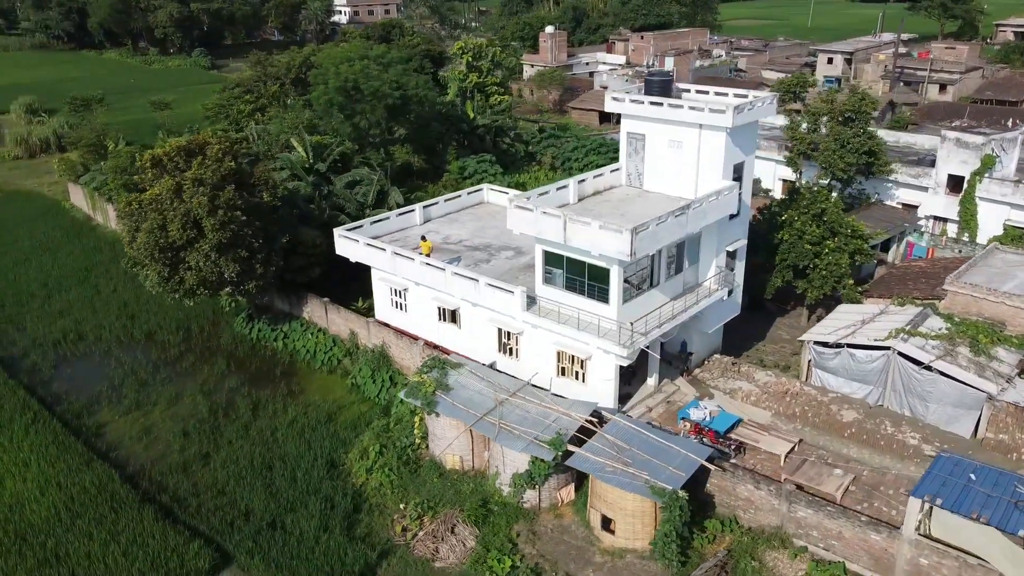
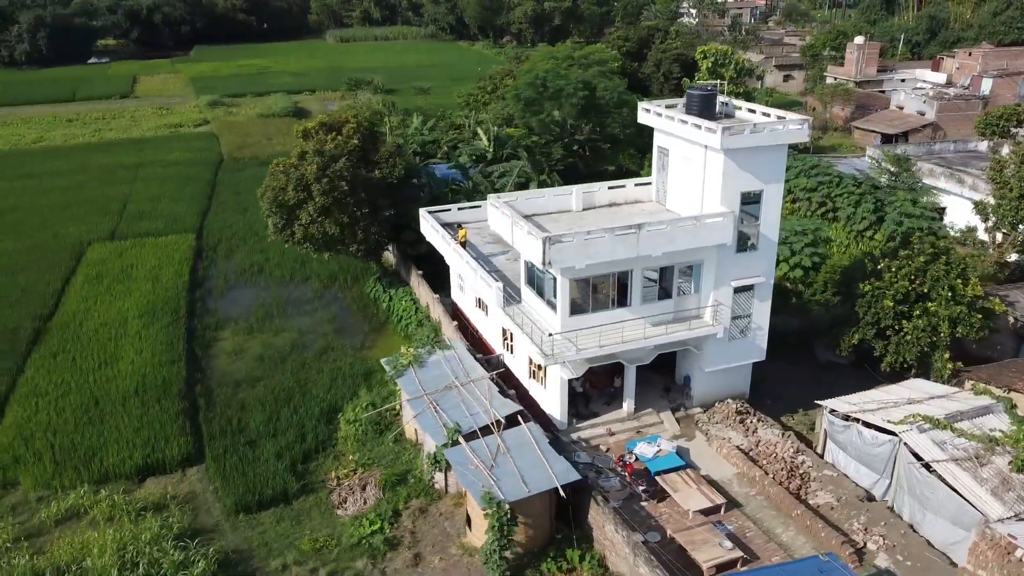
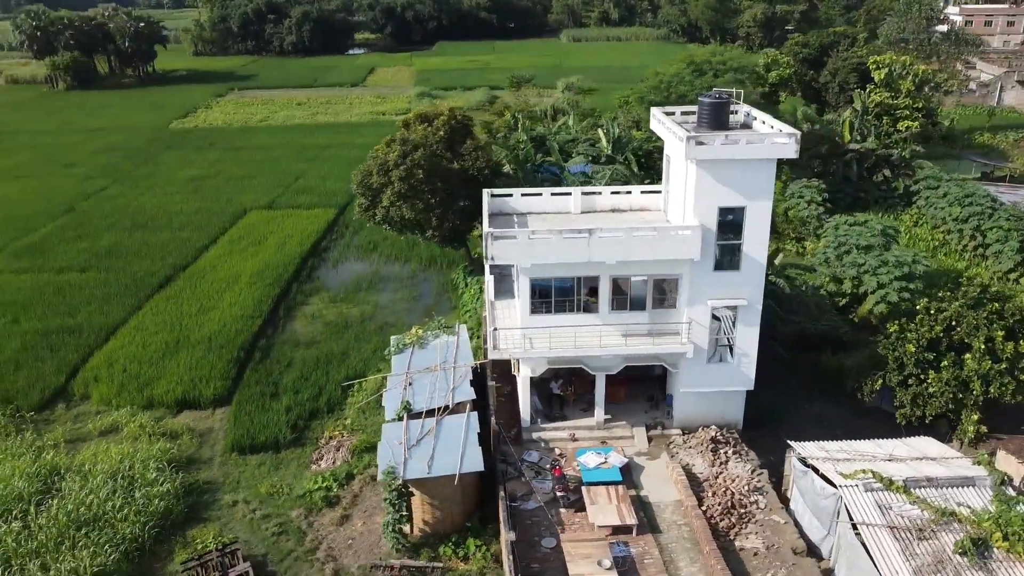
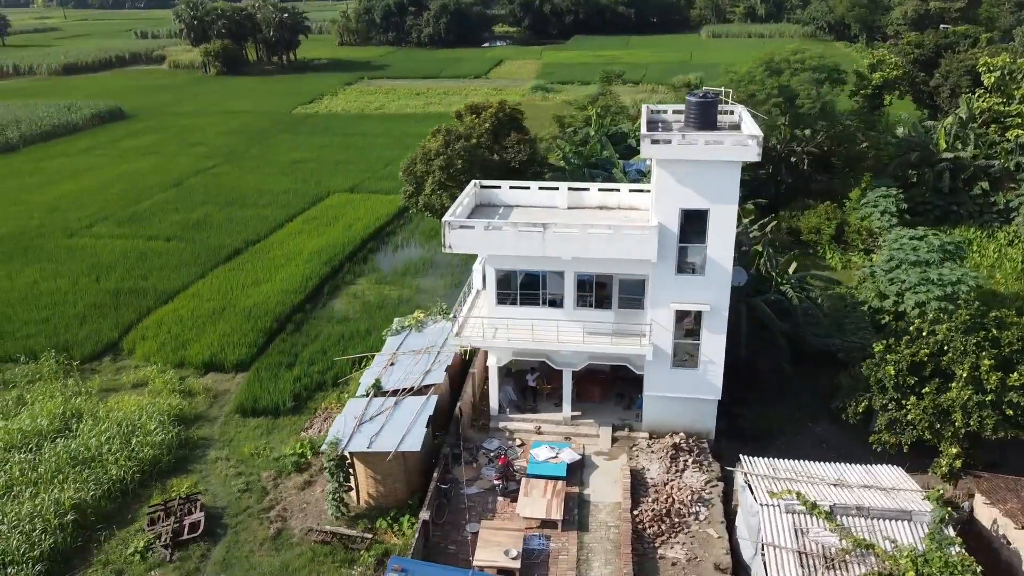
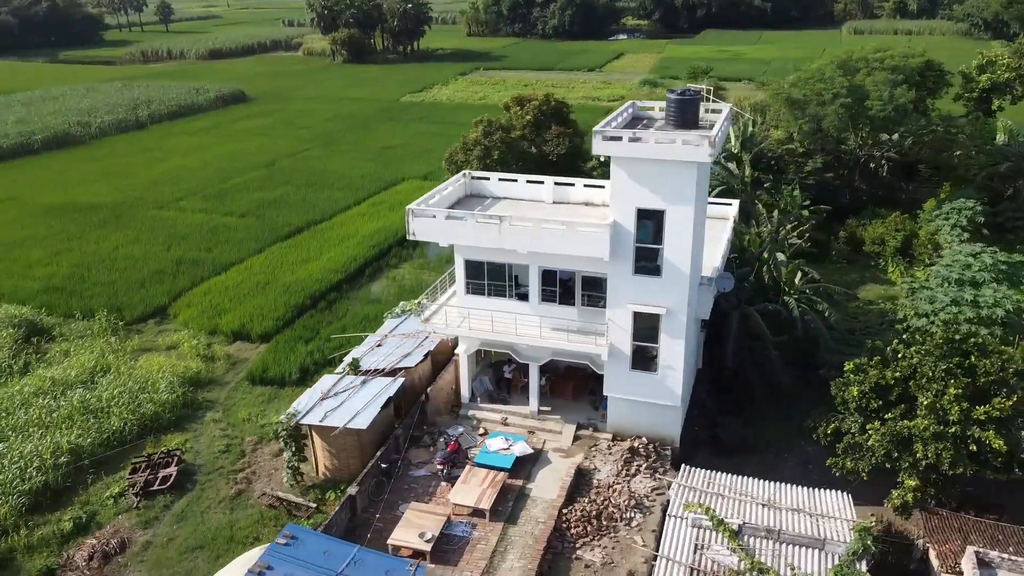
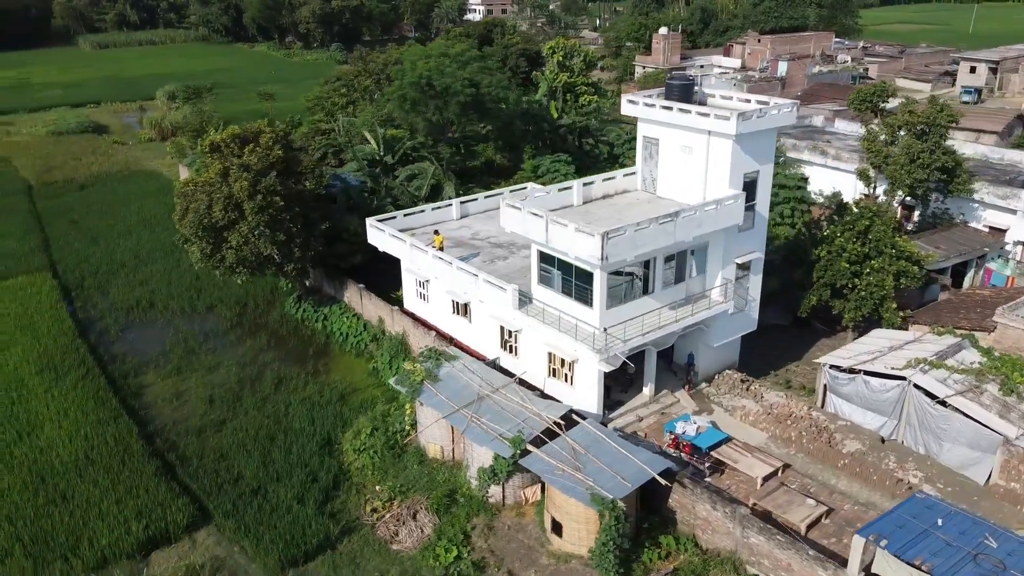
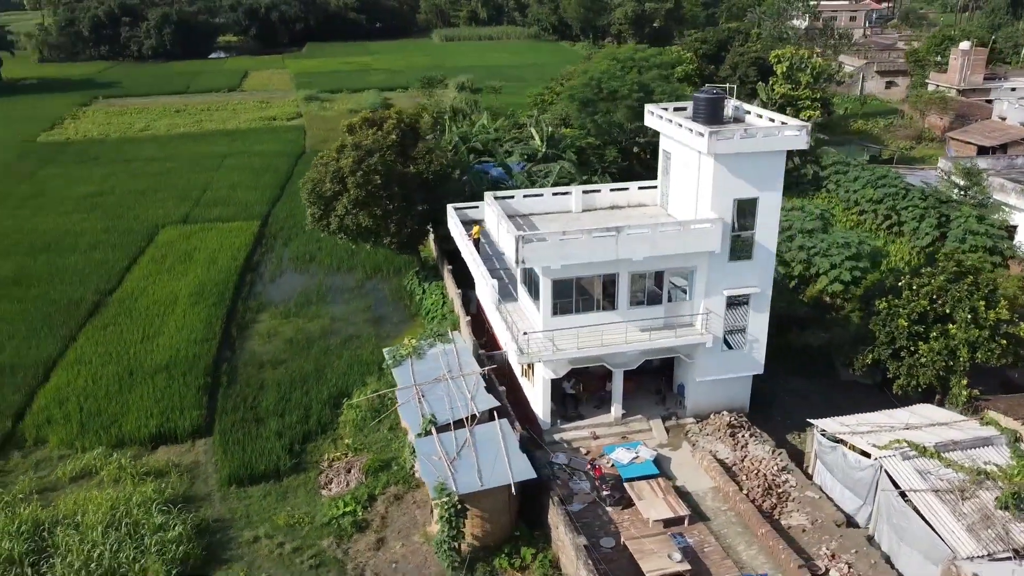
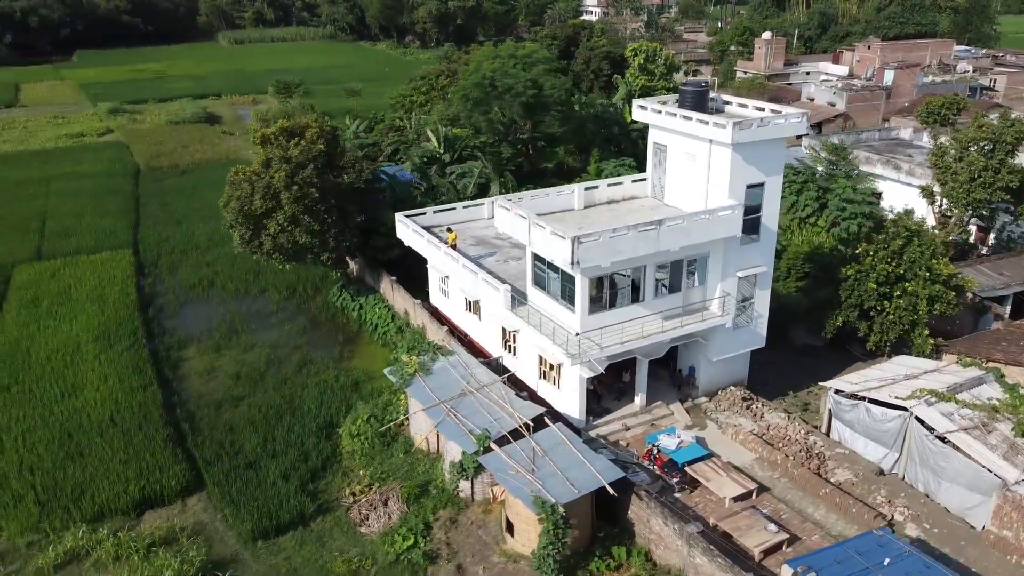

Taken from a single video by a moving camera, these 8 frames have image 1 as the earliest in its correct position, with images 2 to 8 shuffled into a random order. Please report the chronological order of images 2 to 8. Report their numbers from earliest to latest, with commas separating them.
6, 8, 2, 7, 3, 4, 5
